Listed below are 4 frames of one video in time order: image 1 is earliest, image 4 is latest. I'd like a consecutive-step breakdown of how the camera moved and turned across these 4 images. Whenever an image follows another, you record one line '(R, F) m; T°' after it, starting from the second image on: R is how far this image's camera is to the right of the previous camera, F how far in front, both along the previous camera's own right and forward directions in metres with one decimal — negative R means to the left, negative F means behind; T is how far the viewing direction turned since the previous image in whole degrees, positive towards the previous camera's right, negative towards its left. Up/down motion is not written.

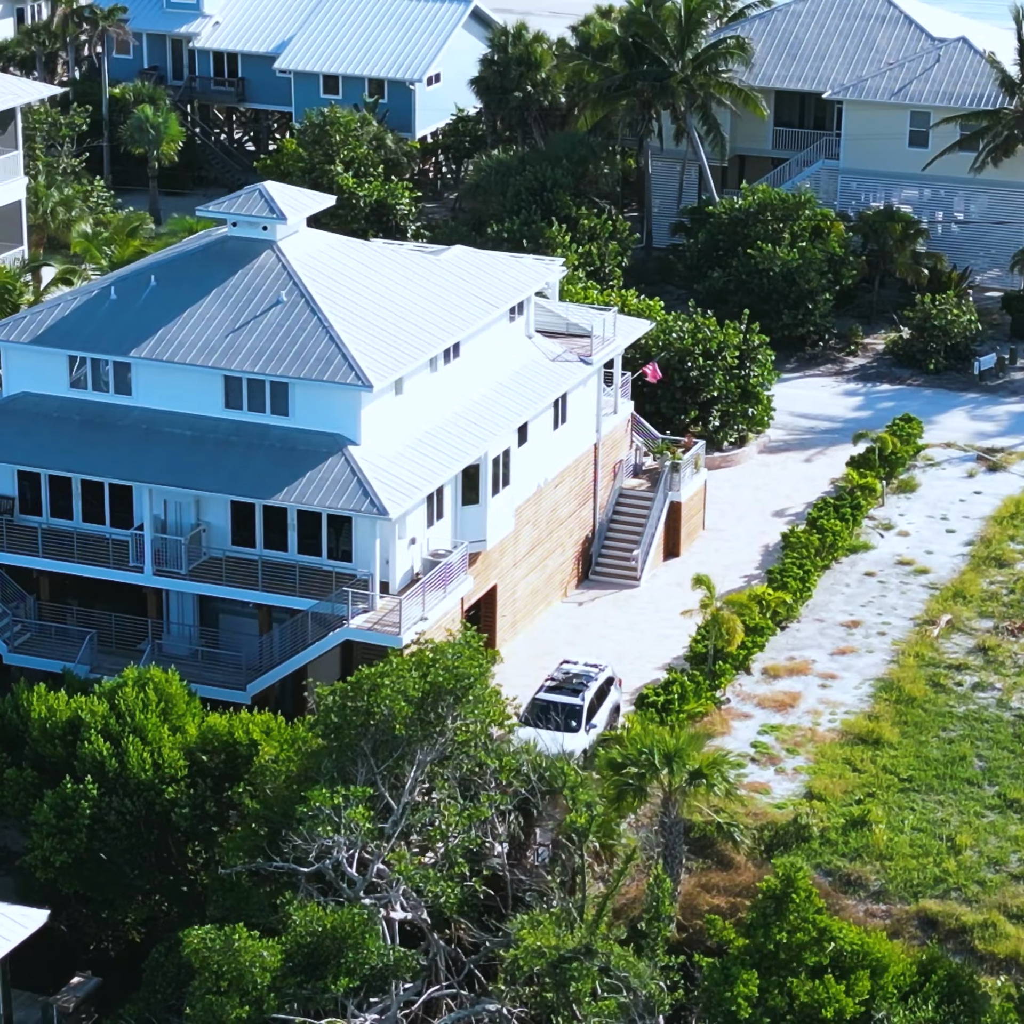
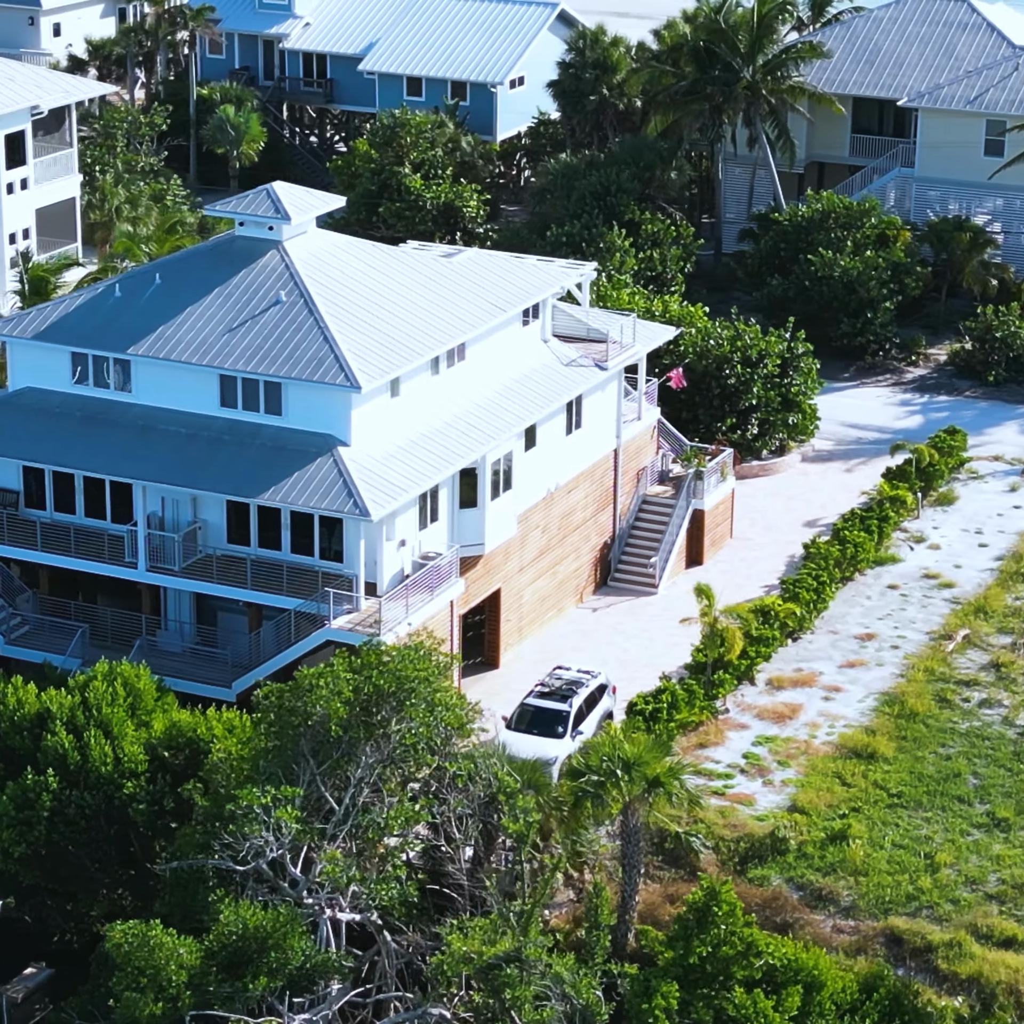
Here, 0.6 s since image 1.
(+2.9, +0.2) m; -4°
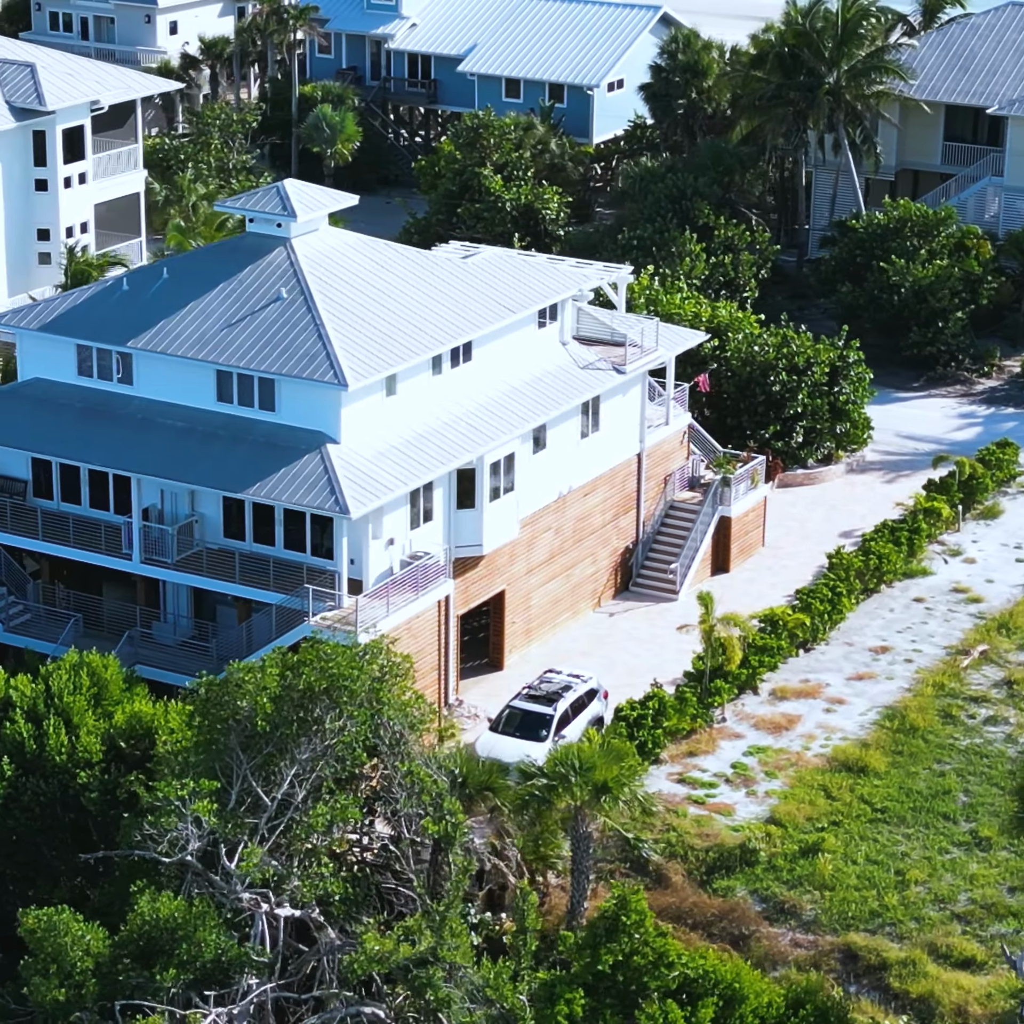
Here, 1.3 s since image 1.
(+3.4, +0.3) m; -4°
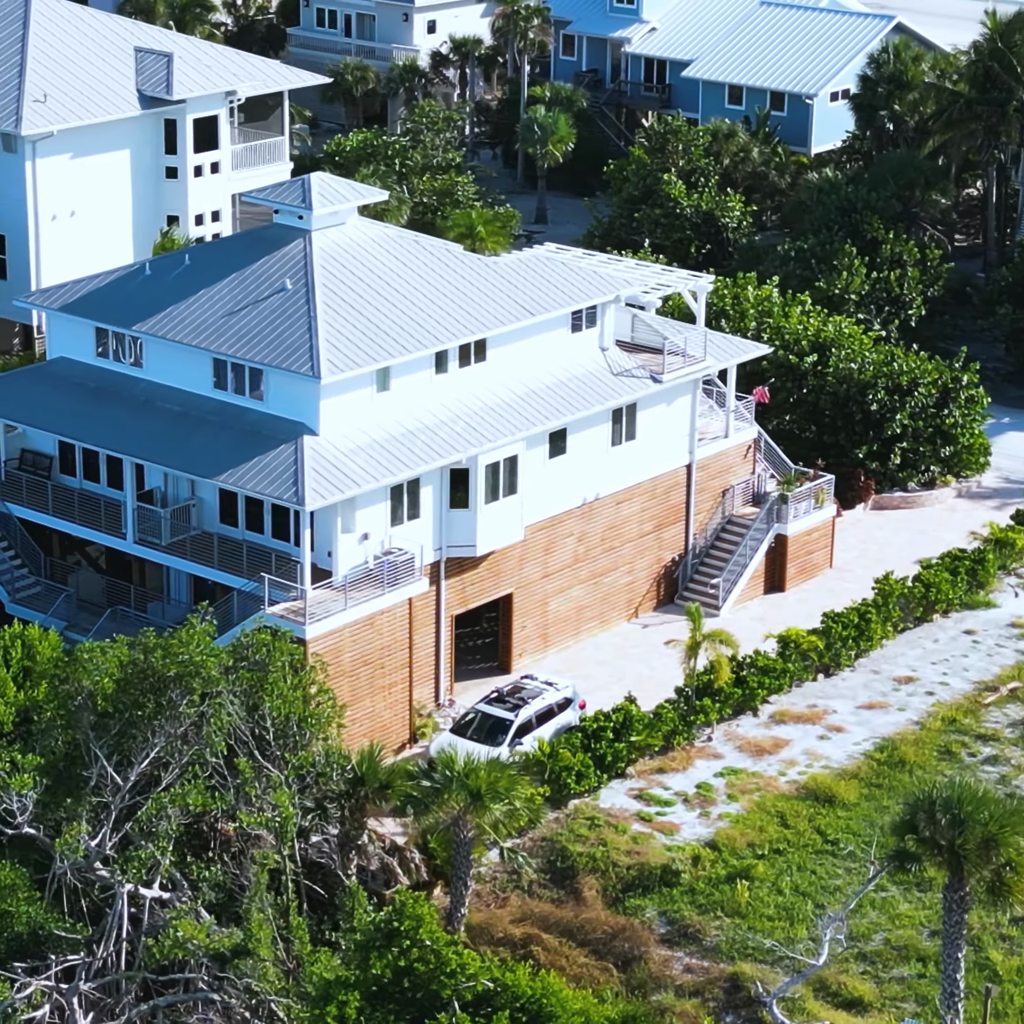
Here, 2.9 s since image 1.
(+7.6, +1.0) m; -10°
